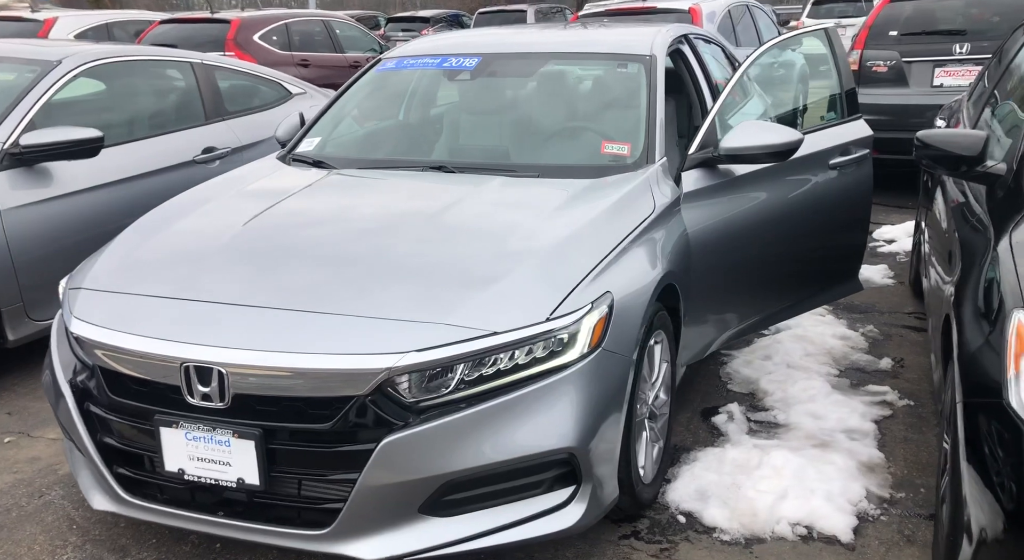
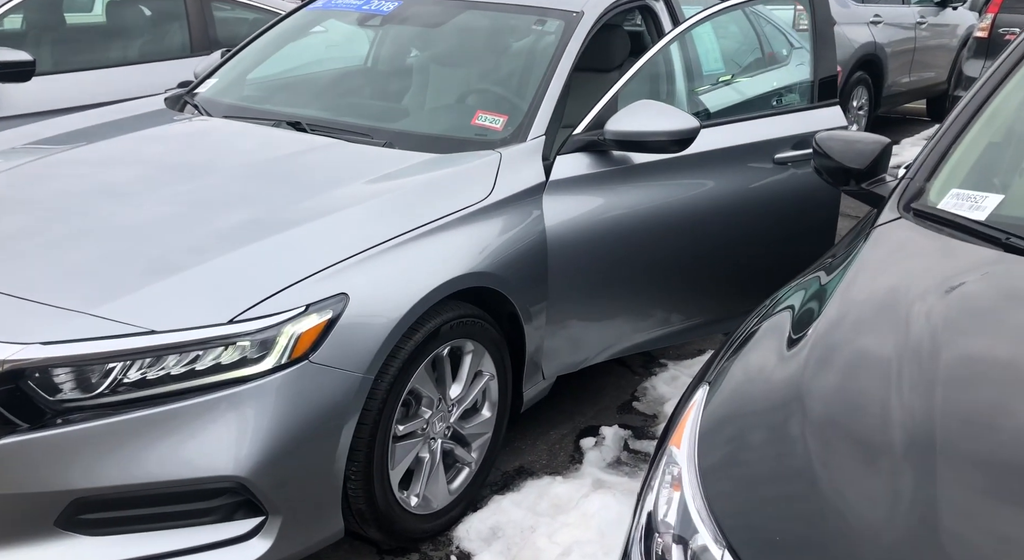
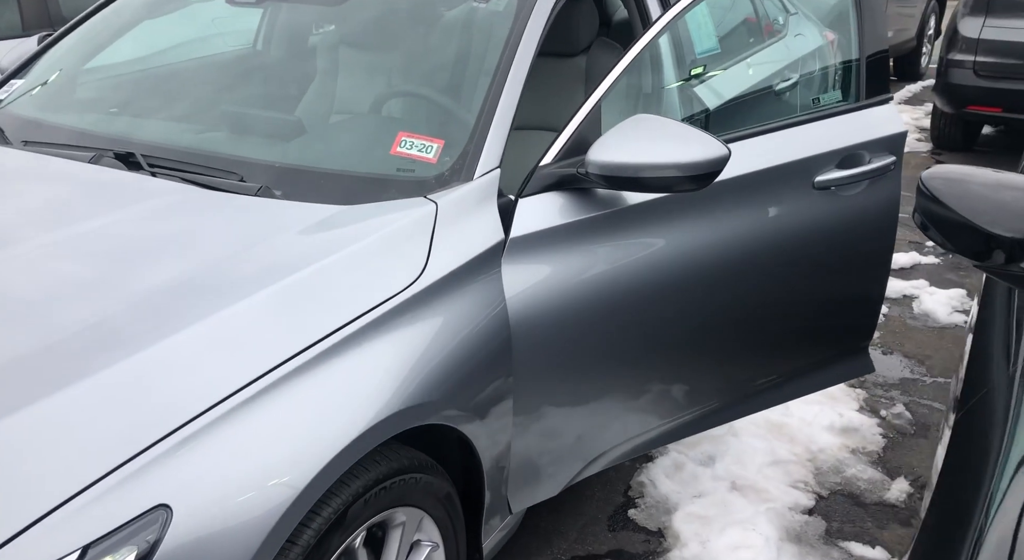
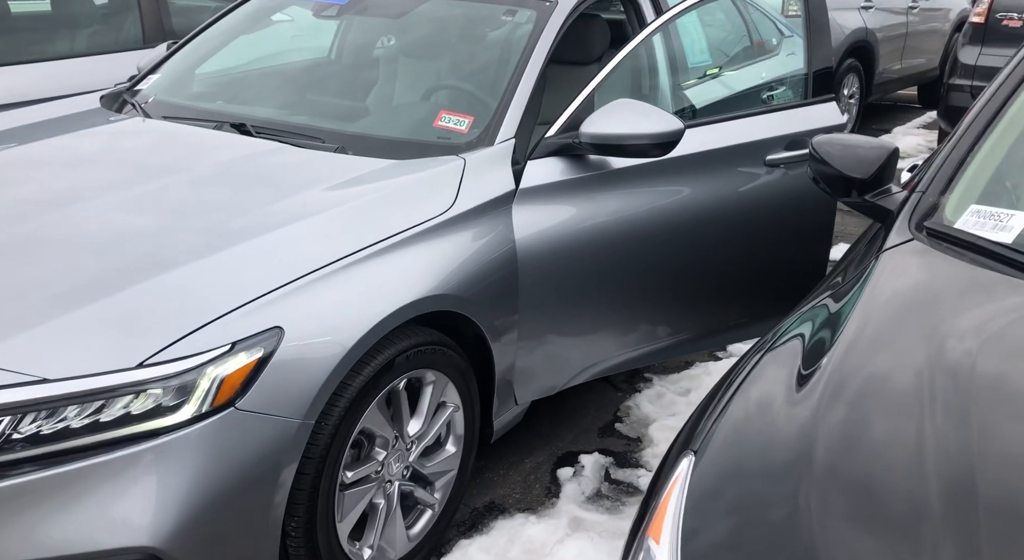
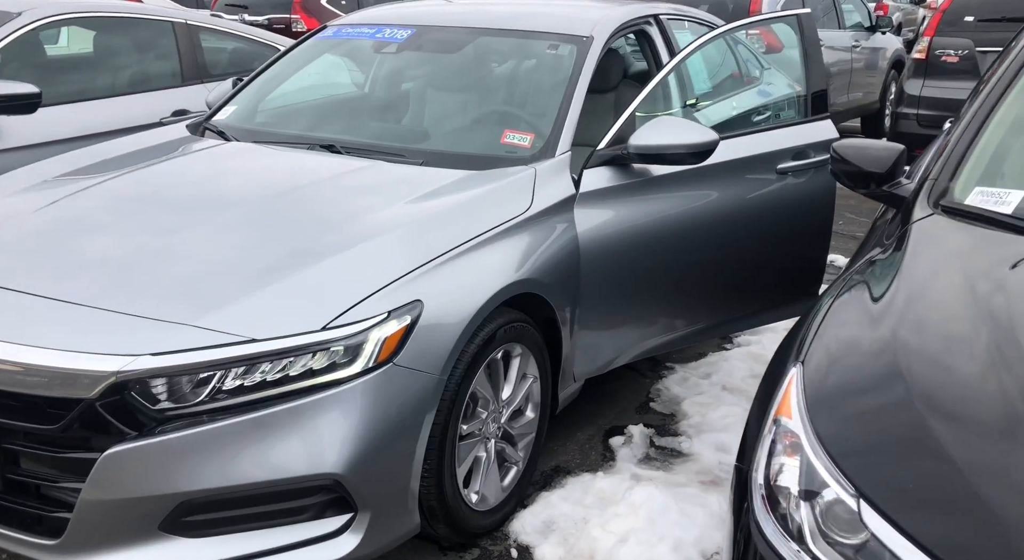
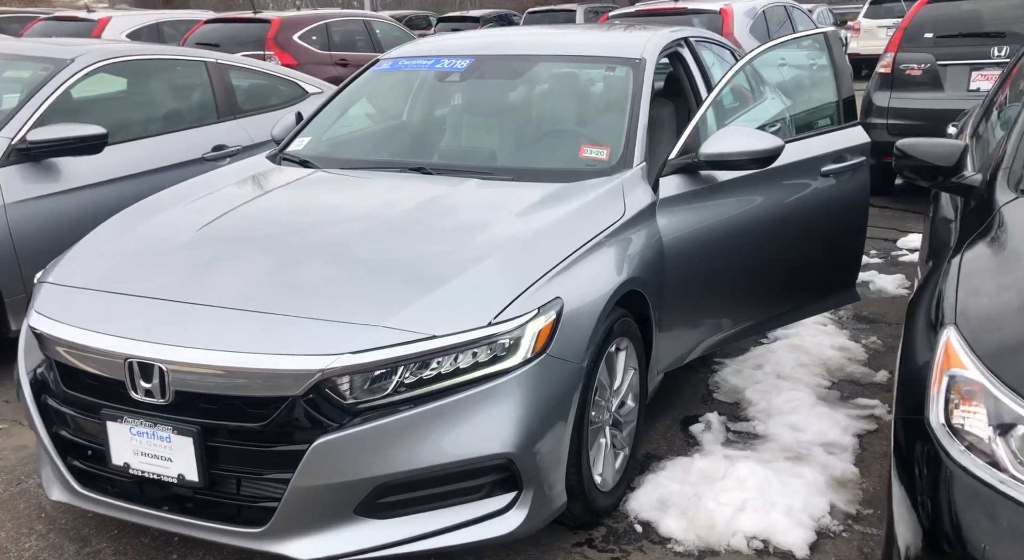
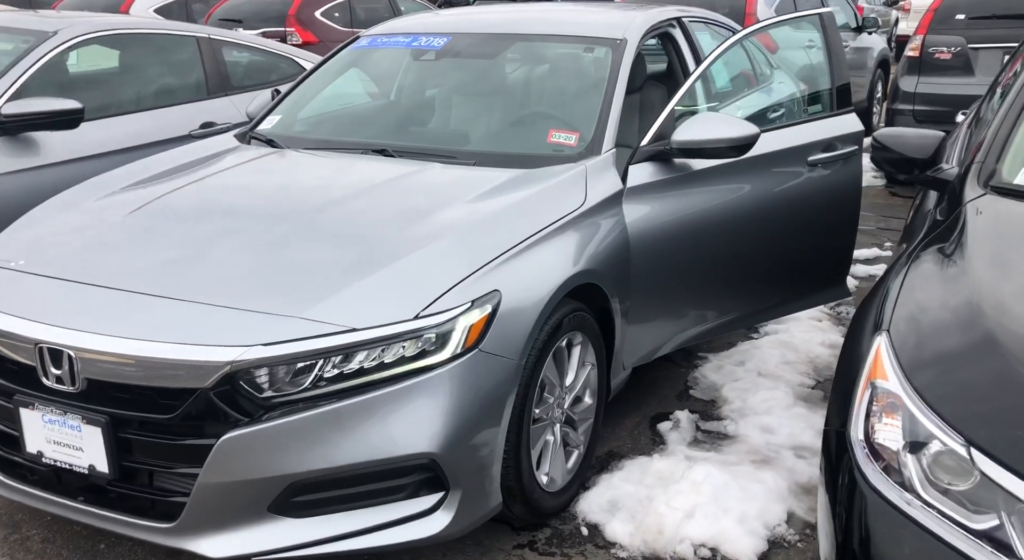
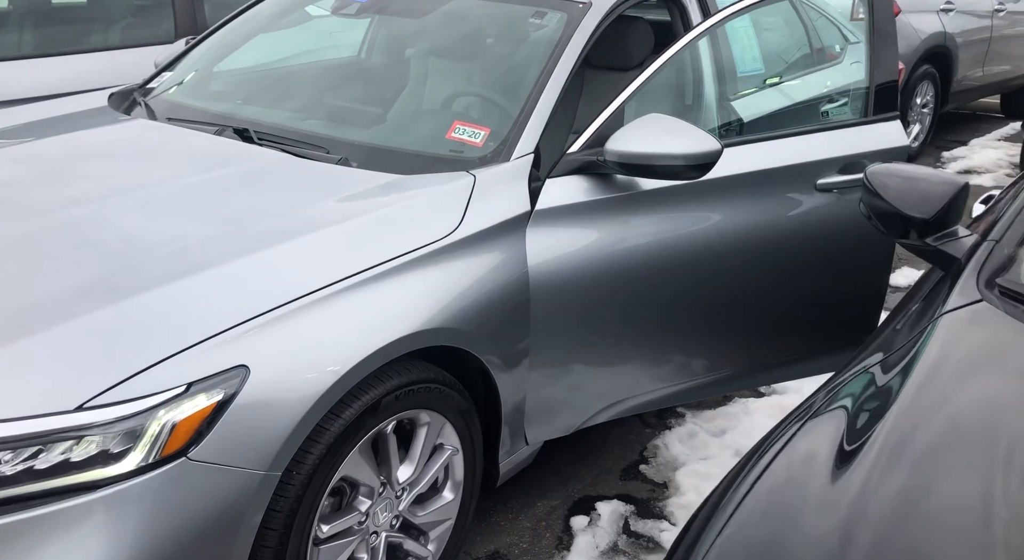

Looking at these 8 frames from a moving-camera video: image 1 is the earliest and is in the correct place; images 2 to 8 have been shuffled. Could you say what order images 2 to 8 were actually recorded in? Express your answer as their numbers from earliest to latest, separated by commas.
6, 7, 5, 2, 4, 8, 3
